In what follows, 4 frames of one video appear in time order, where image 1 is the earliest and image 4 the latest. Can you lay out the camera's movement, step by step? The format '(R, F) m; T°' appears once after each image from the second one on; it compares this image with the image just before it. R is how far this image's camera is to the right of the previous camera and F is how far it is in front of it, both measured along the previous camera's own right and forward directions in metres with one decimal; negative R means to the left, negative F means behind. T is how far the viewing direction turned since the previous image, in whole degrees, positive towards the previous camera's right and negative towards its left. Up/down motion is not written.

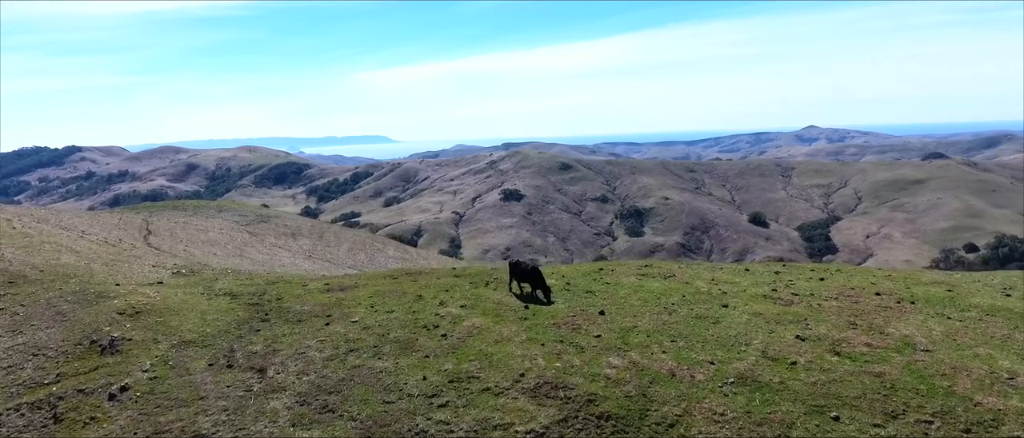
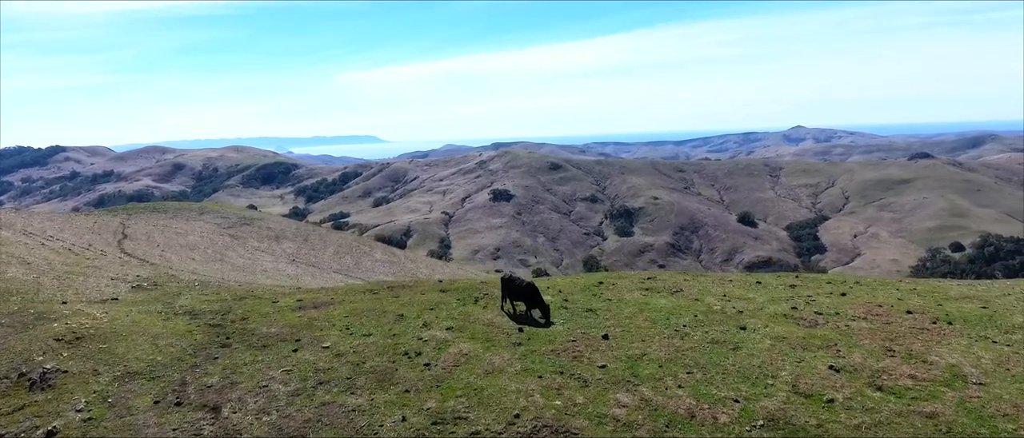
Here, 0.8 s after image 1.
(0.0, +0.6) m; +1°
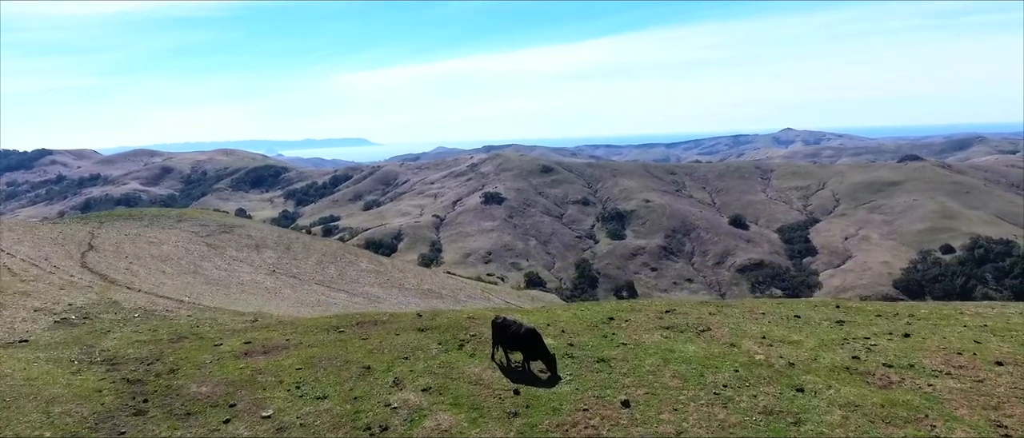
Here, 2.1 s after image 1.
(0.0, +1.1) m; +1°
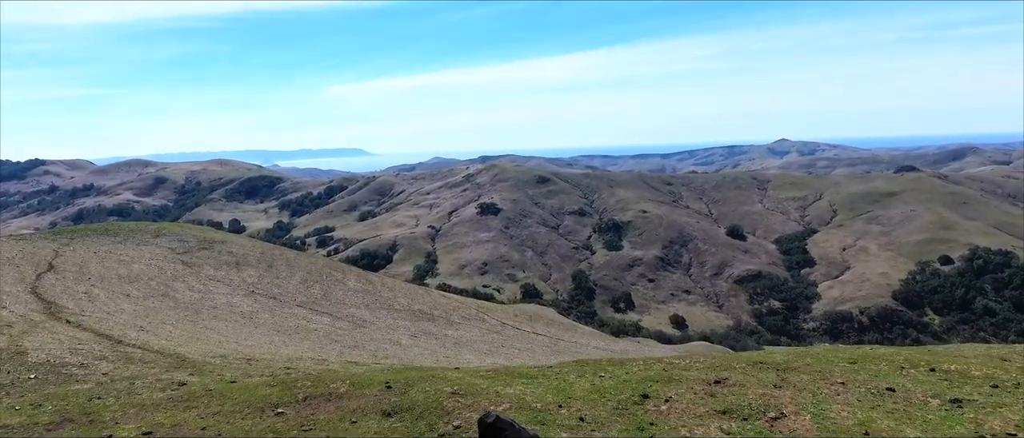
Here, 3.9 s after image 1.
(0.0, +1.4) m; 0°
